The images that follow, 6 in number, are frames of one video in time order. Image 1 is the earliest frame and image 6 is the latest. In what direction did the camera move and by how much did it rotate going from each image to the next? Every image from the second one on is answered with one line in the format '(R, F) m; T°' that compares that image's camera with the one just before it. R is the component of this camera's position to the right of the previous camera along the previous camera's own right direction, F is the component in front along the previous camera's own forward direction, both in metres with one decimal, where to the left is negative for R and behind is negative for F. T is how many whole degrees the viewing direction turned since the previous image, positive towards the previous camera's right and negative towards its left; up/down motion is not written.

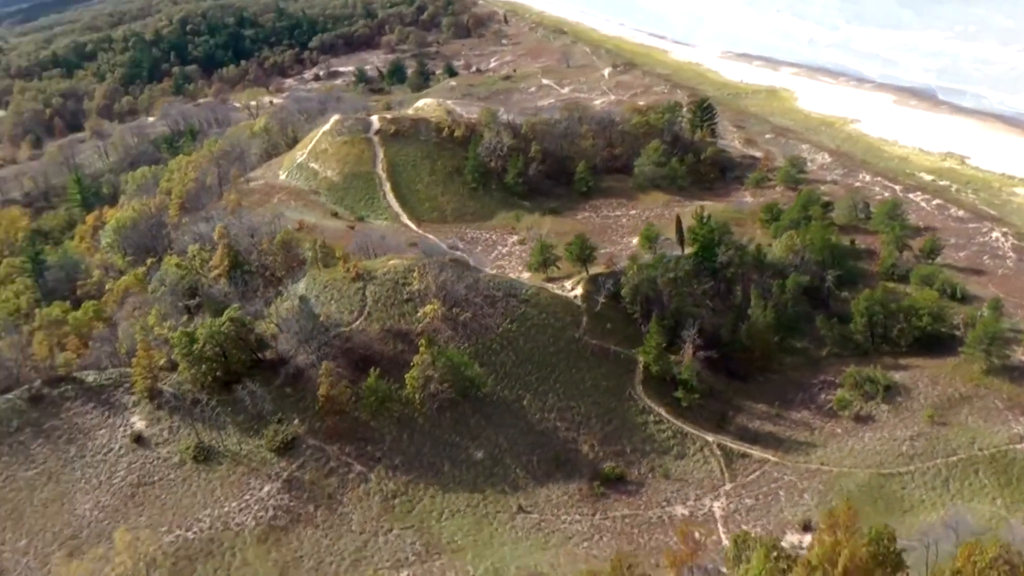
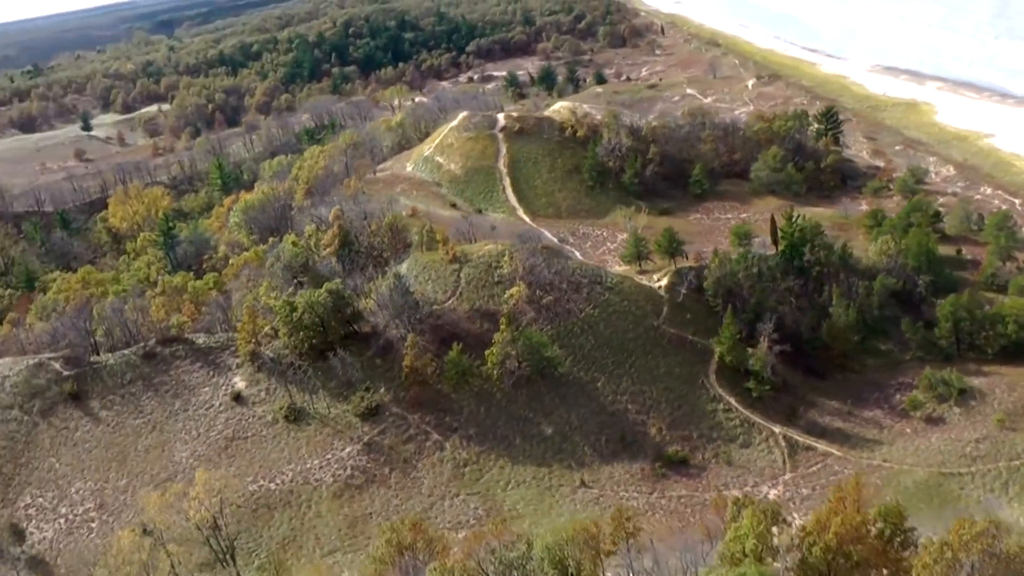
(+3.0, -1.6) m; -8°
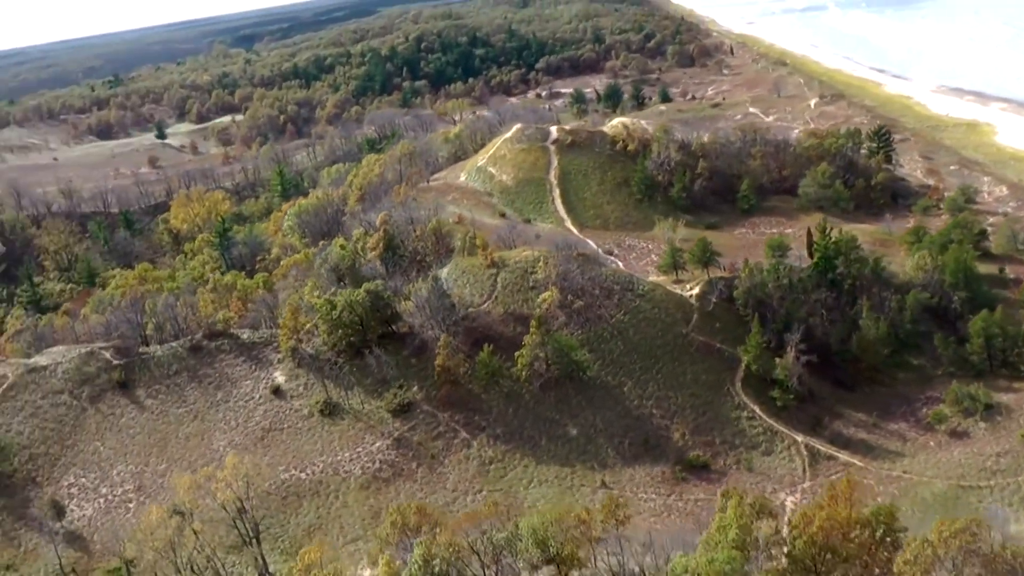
(+1.6, -1.0) m; -3°
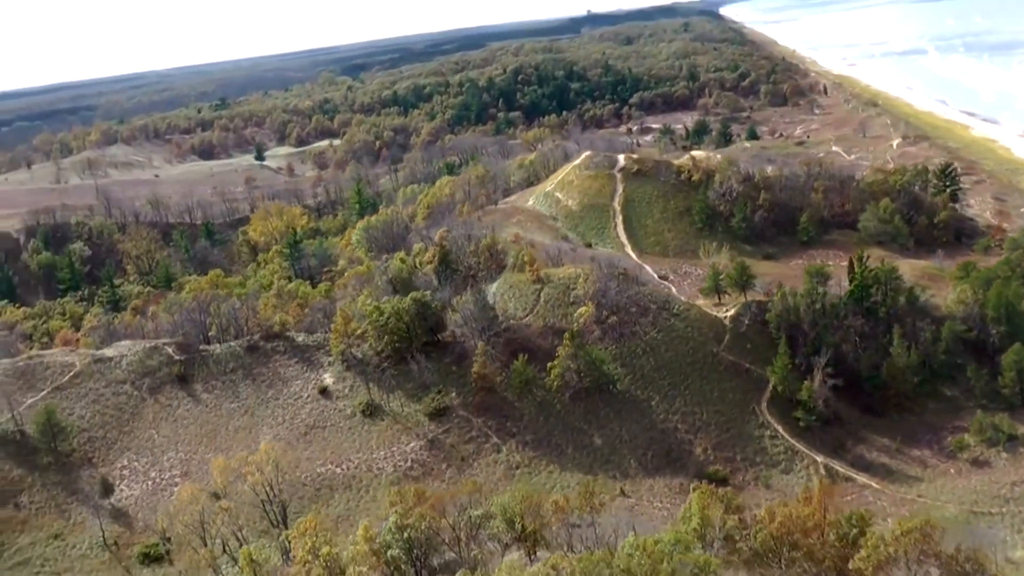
(+2.6, -1.7) m; -5°
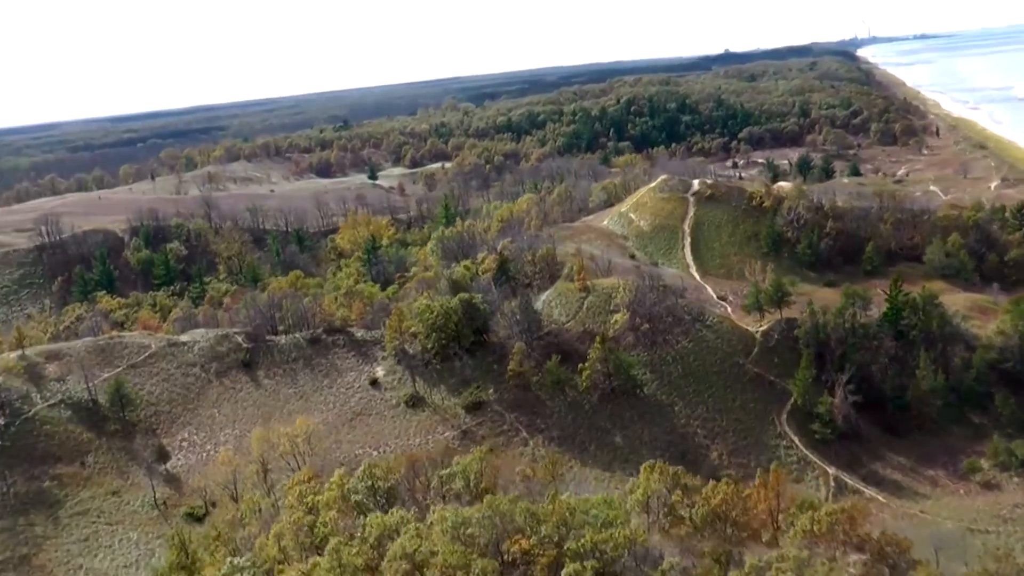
(+3.6, -2.5) m; -6°
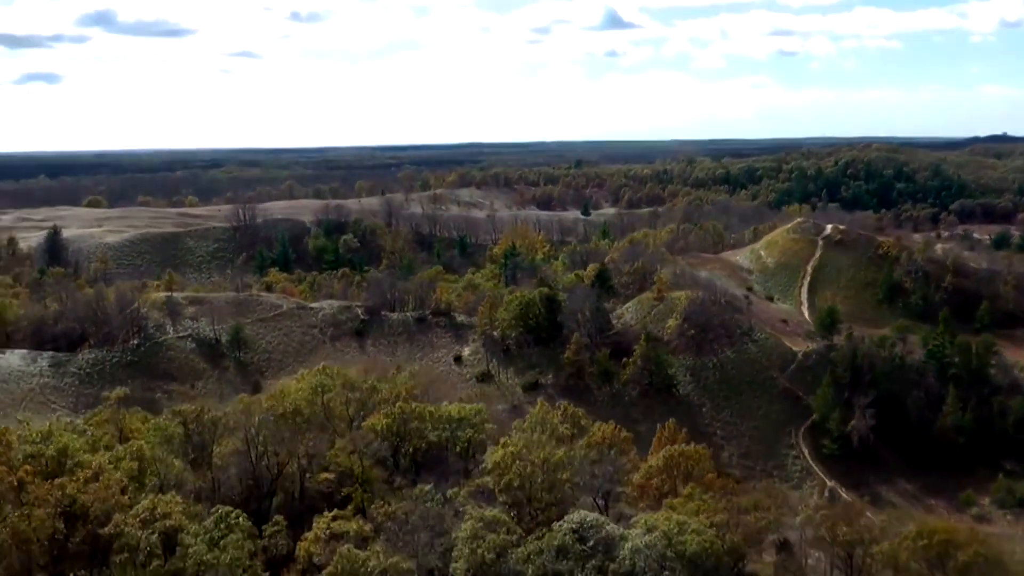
(+8.9, -4.8) m; -12°
